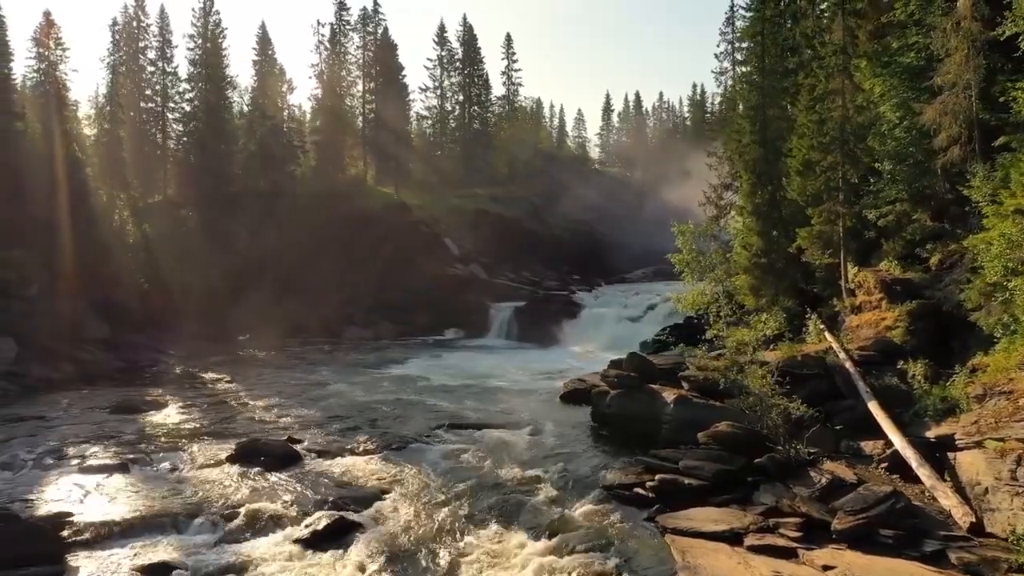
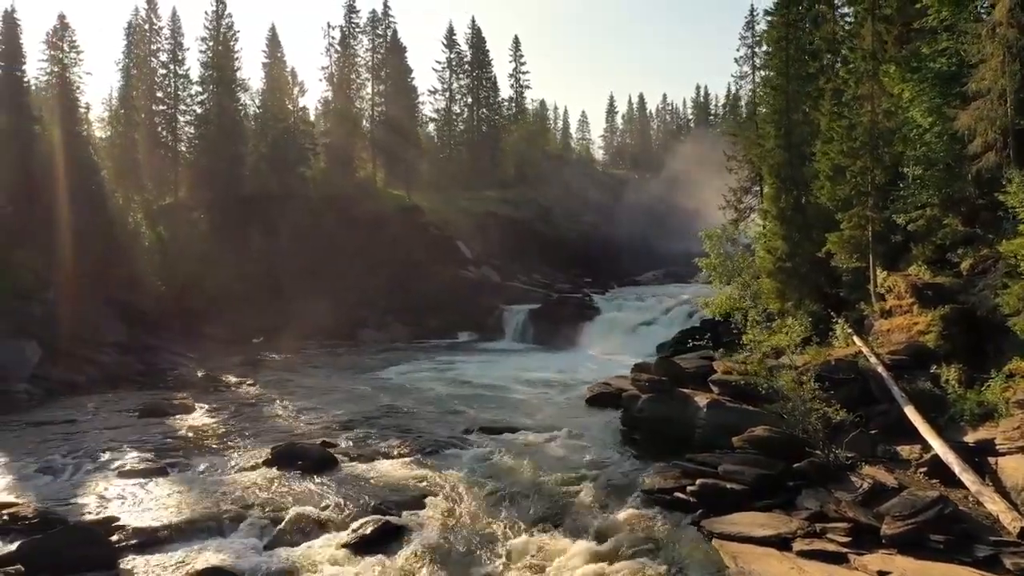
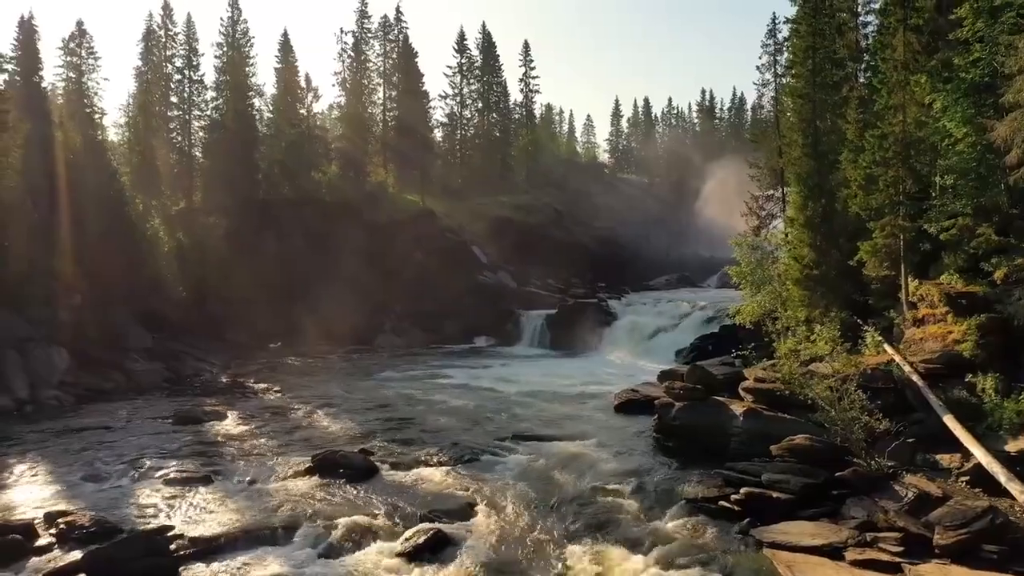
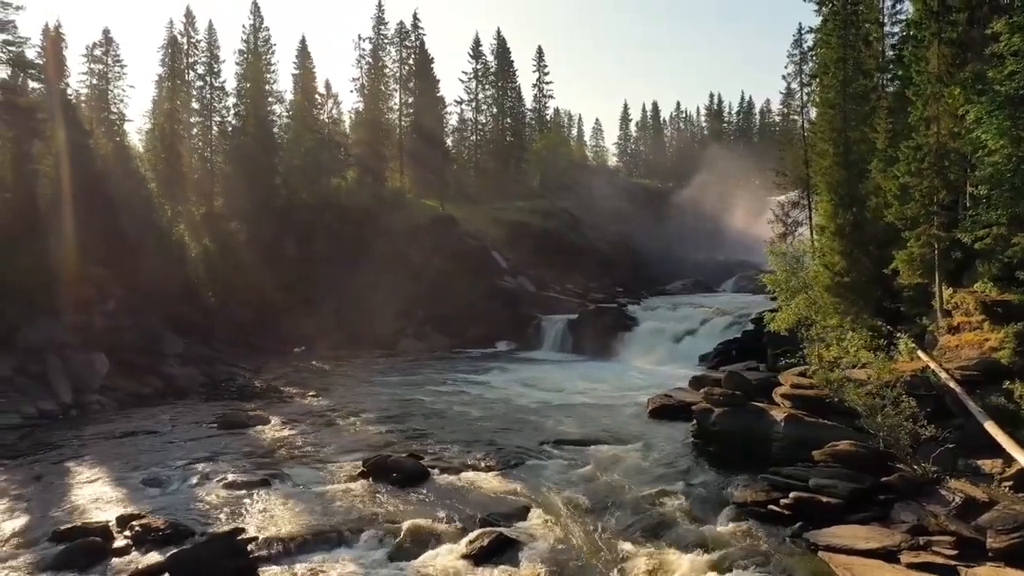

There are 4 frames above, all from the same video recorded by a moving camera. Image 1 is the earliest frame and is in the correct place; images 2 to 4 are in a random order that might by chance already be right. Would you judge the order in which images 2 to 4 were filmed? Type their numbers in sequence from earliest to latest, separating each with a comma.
2, 3, 4
